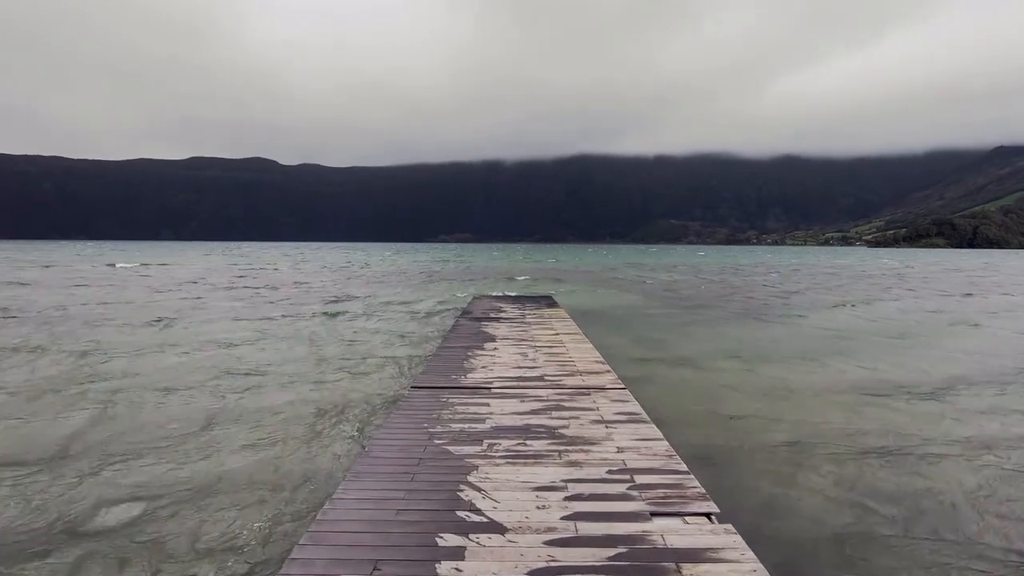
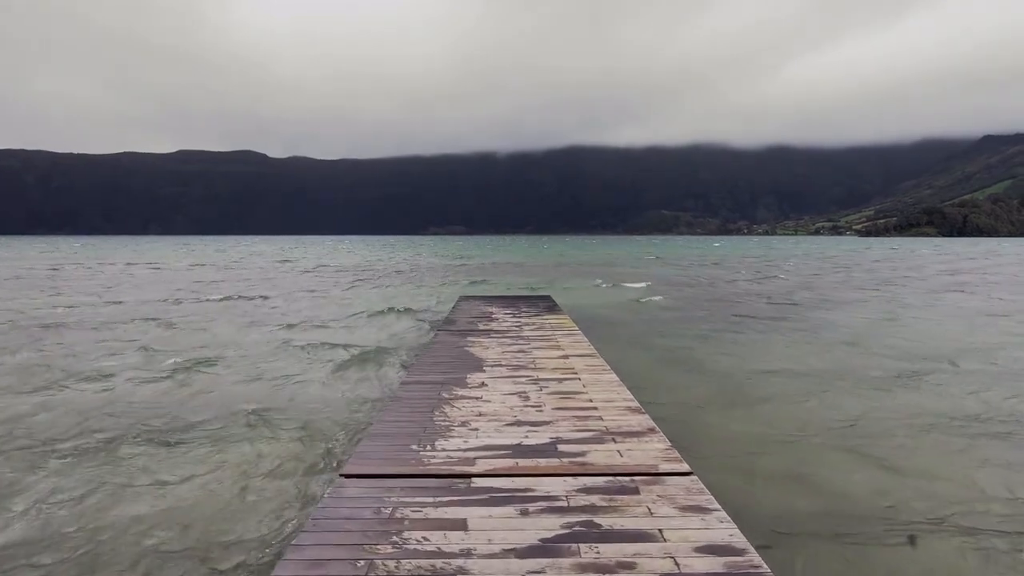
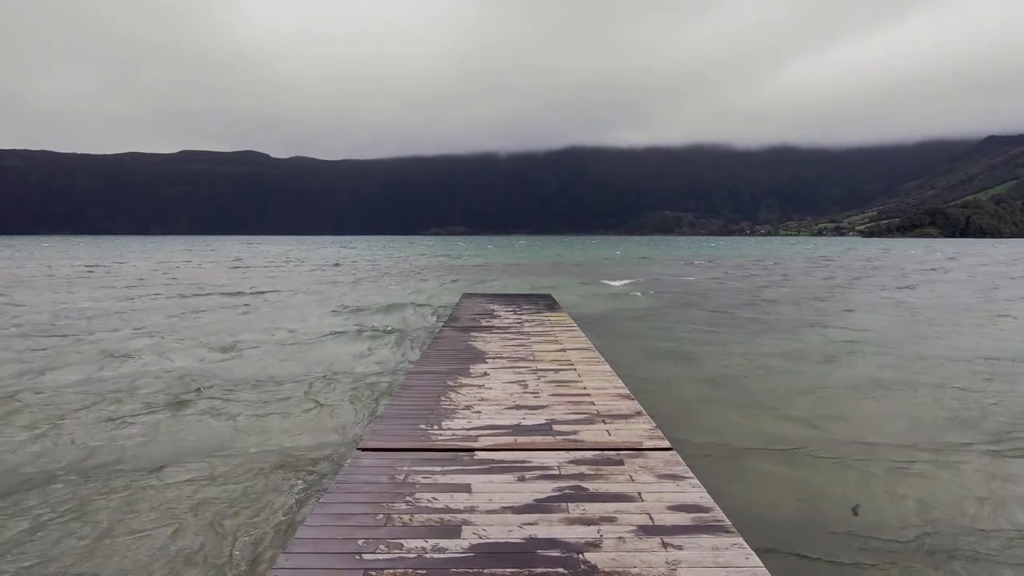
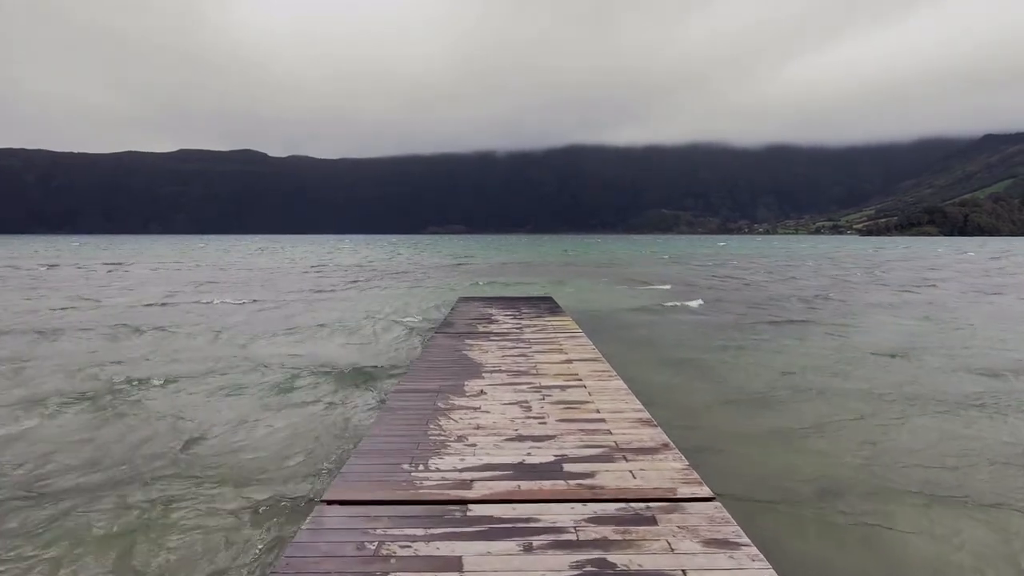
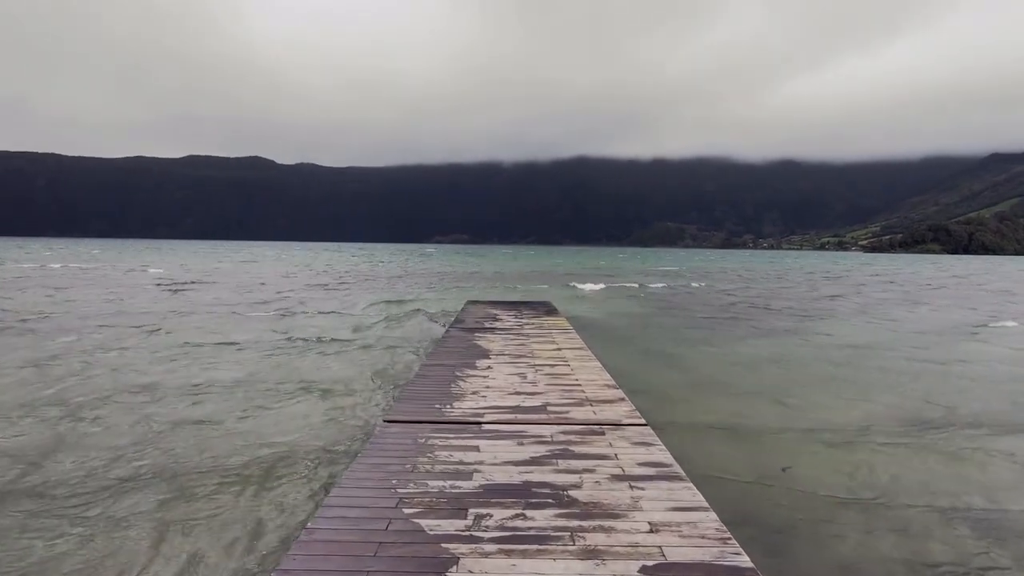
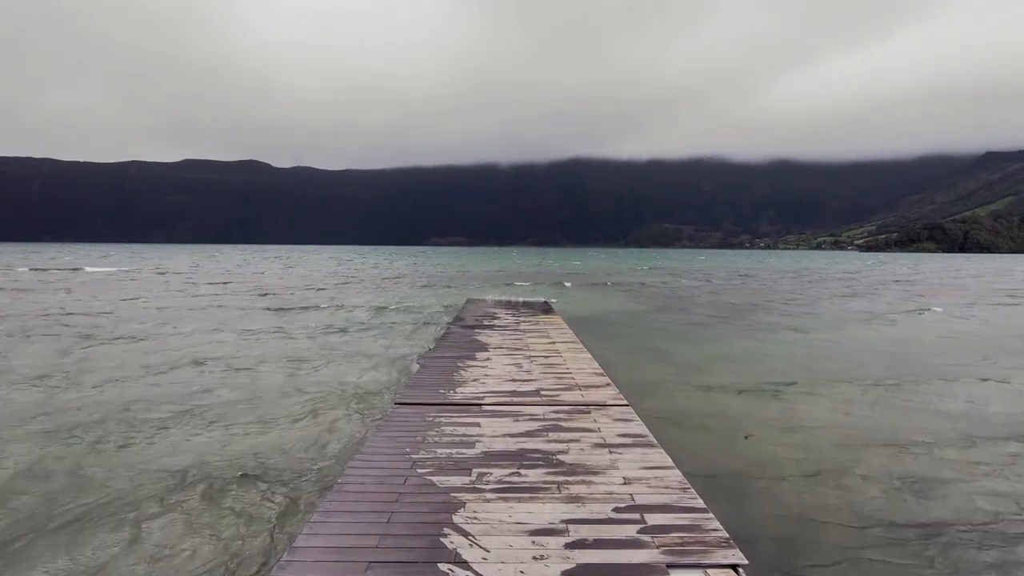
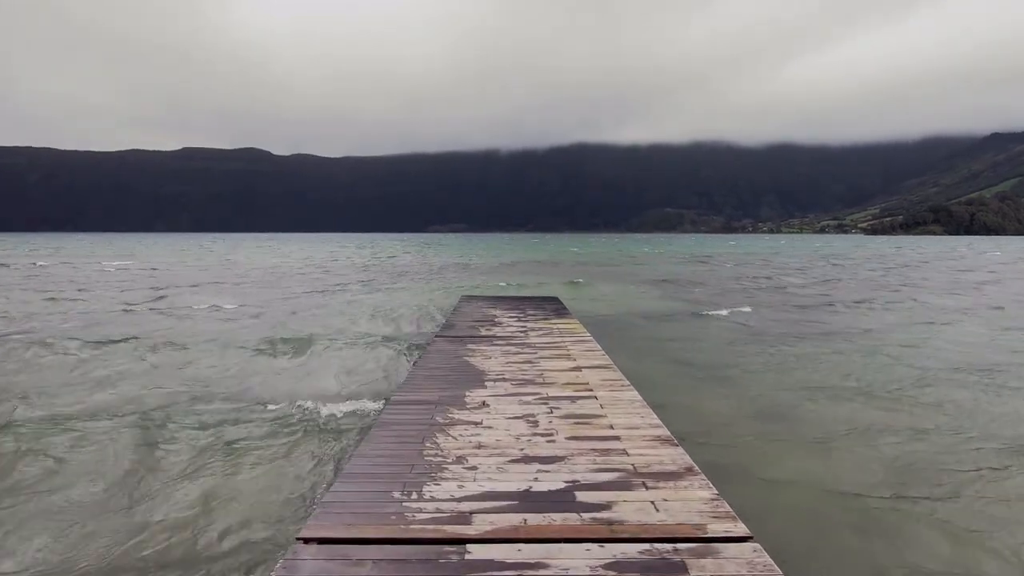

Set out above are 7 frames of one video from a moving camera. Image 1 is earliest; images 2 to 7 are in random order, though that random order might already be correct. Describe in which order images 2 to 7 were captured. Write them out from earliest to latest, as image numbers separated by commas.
6, 5, 3, 2, 4, 7
